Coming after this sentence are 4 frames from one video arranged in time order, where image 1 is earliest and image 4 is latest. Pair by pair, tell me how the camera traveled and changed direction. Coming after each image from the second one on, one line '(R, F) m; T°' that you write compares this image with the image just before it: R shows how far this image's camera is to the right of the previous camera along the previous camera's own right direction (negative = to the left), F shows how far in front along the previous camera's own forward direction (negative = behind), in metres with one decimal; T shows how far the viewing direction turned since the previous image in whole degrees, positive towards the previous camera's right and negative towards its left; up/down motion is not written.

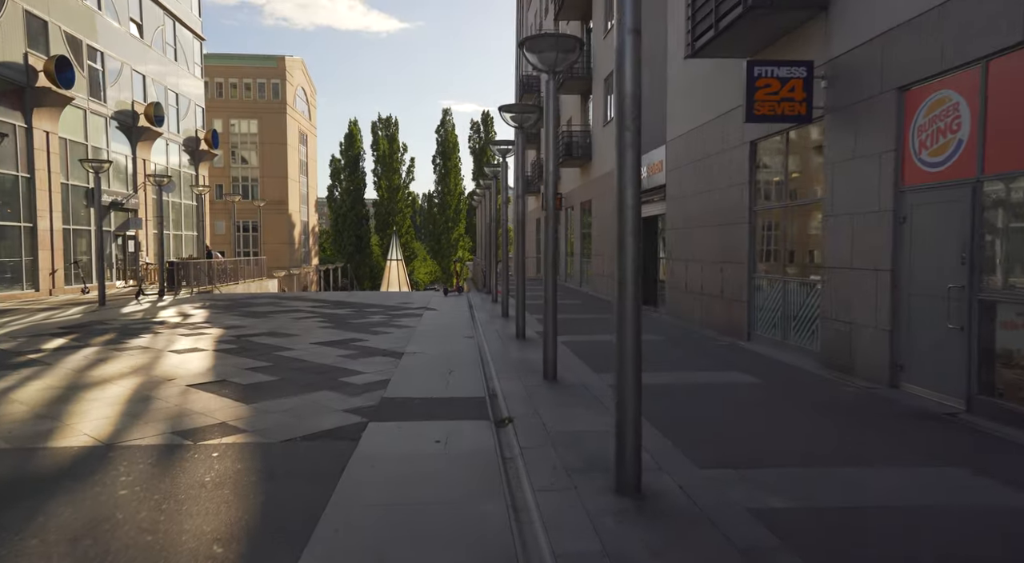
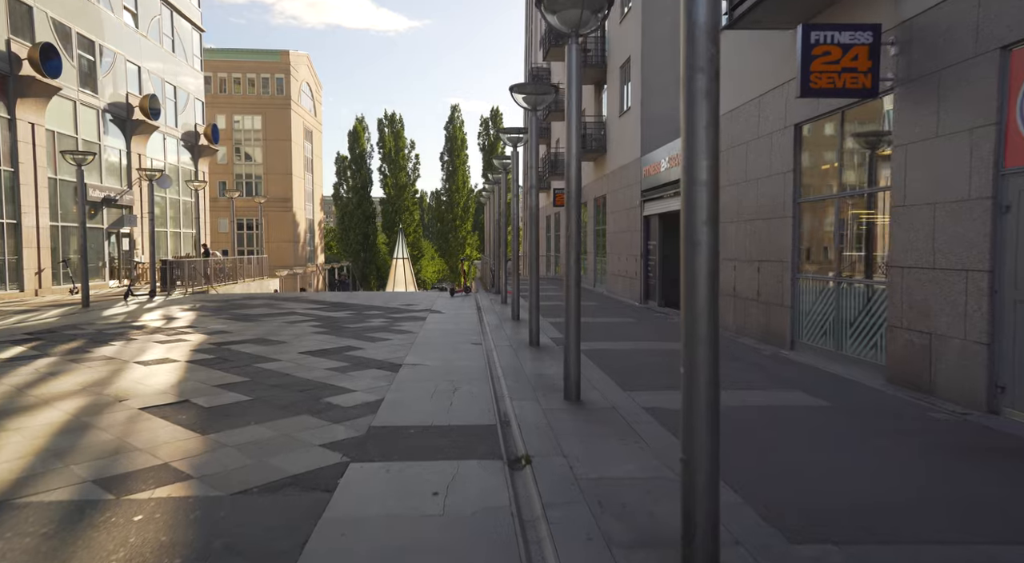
(-0.1, +1.3) m; -1°
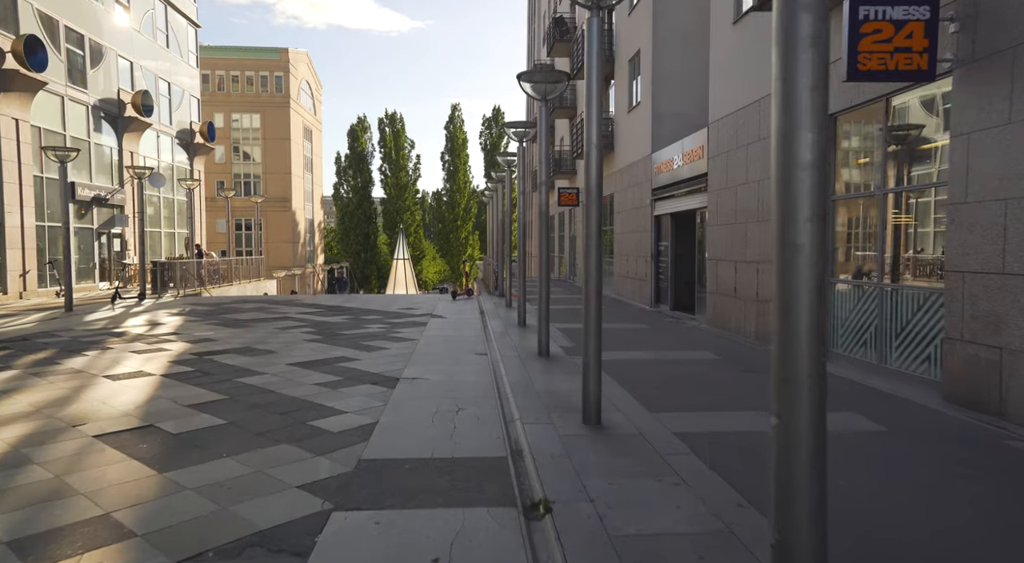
(-0.1, +0.8) m; 0°
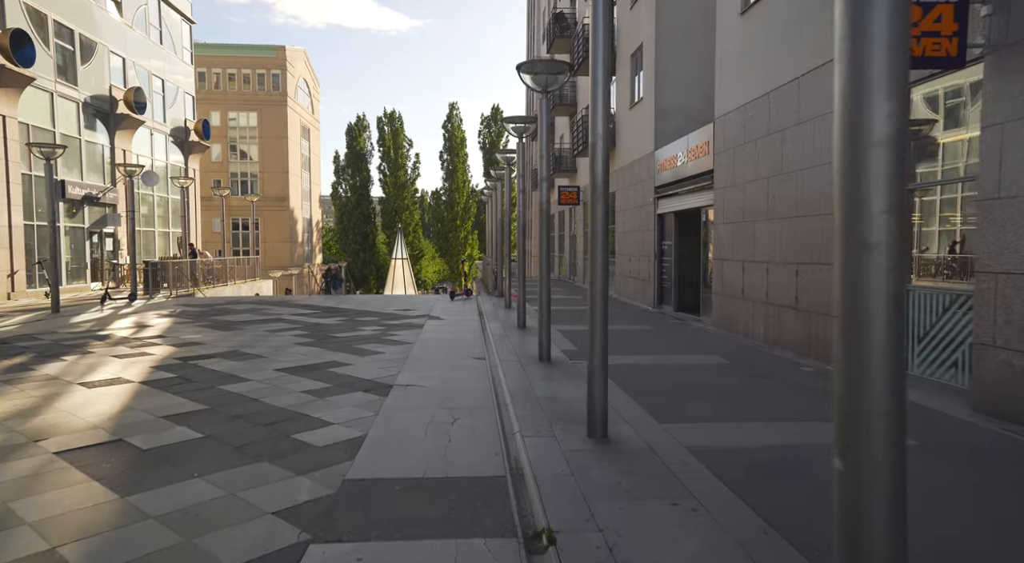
(0.0, +0.4) m; 0°
